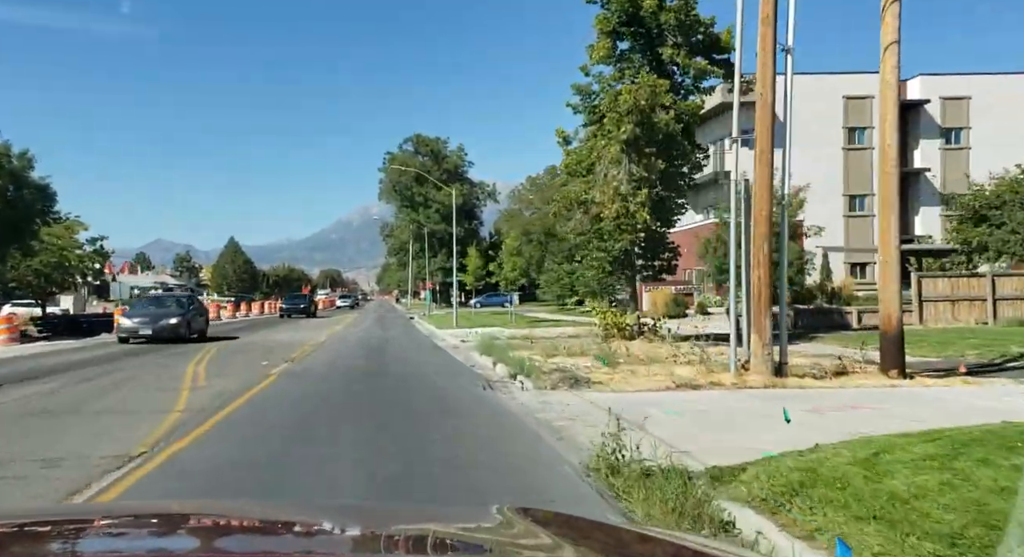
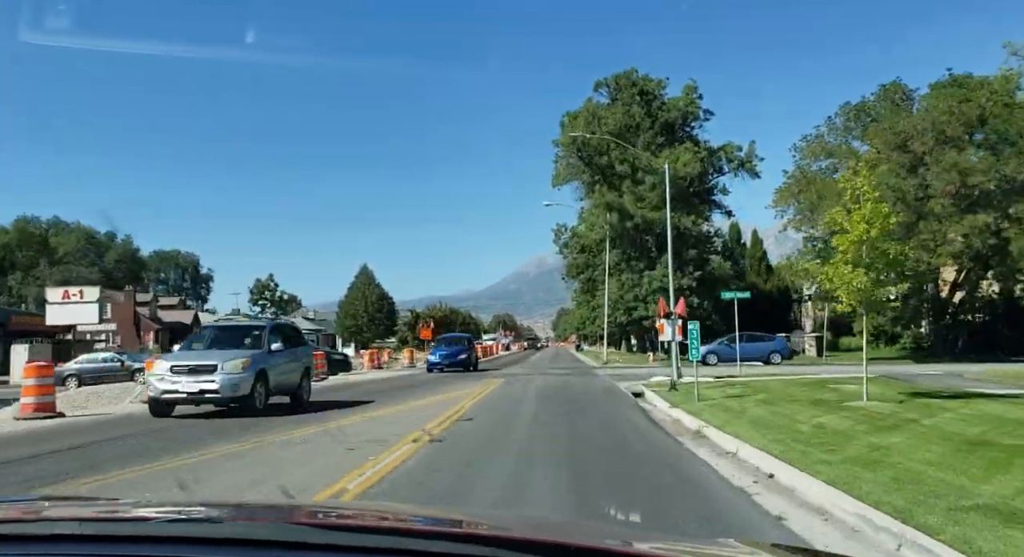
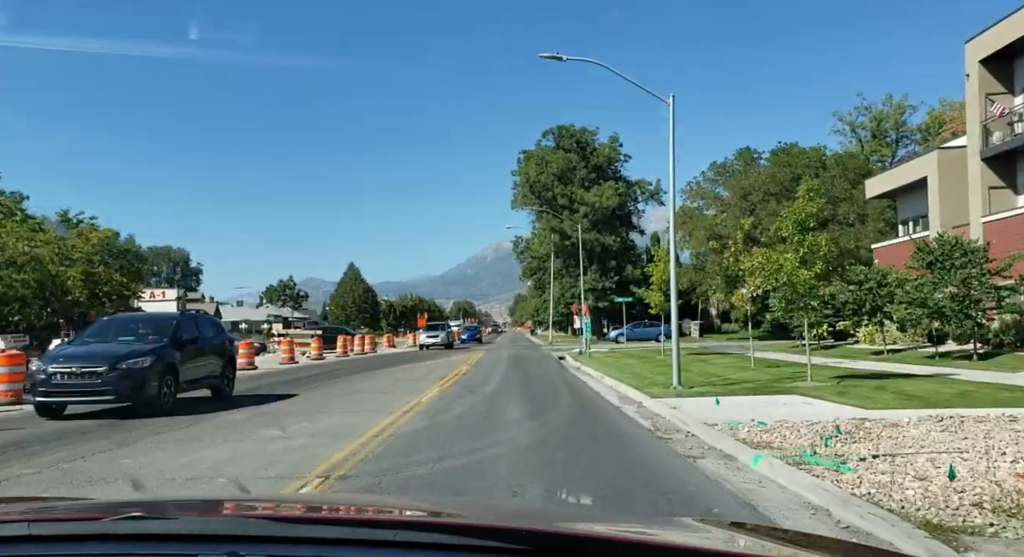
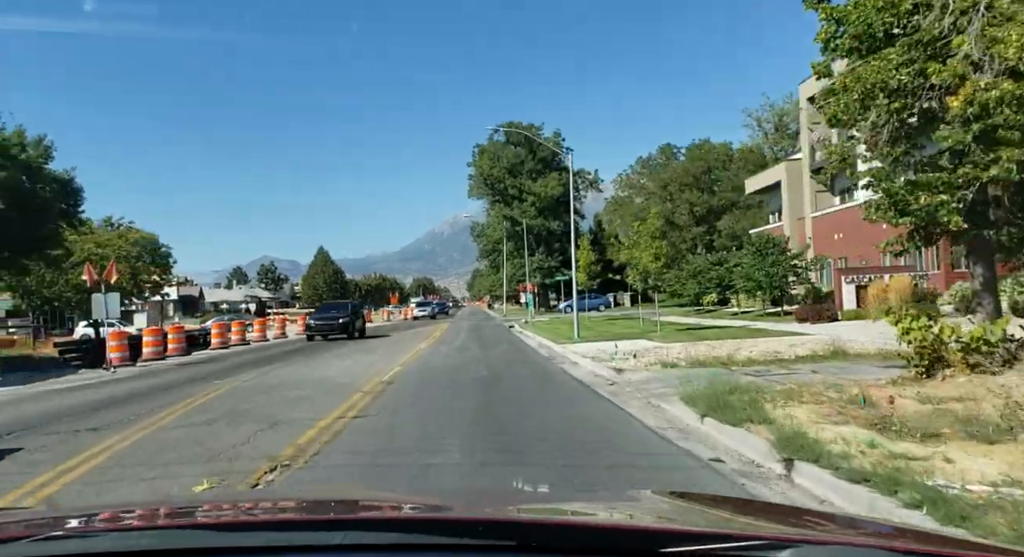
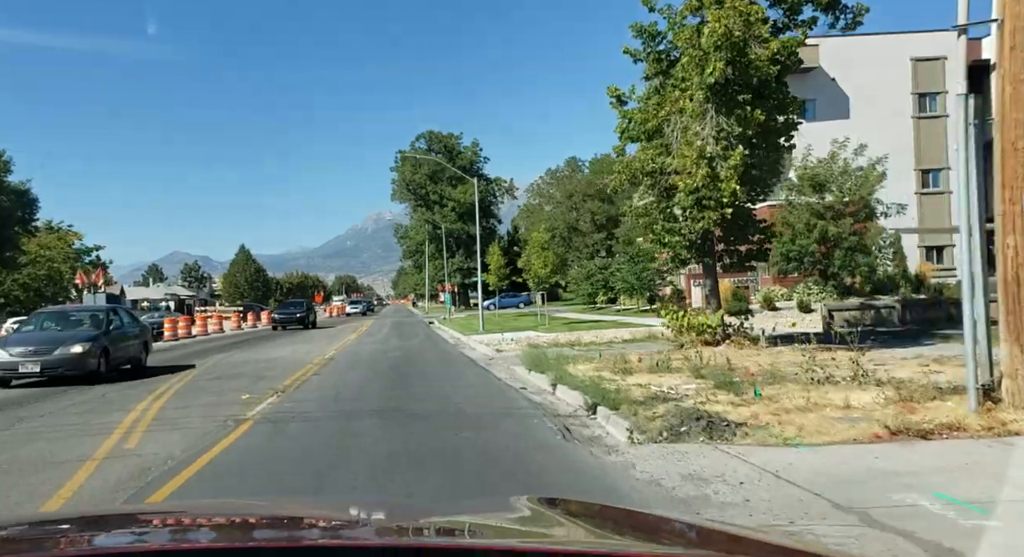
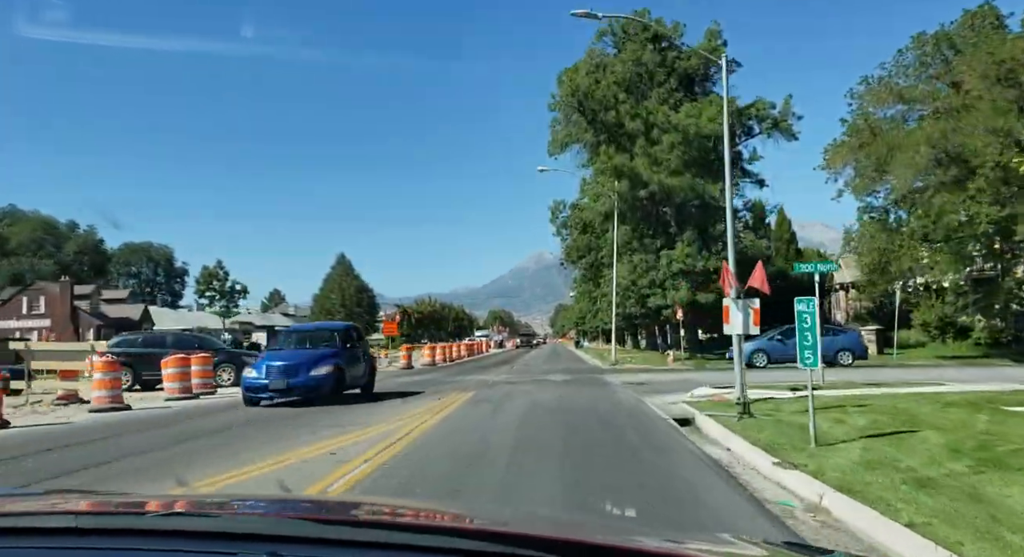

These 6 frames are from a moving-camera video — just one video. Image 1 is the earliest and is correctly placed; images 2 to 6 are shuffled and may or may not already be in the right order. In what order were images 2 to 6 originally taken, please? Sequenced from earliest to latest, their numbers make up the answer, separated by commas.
5, 4, 3, 2, 6
